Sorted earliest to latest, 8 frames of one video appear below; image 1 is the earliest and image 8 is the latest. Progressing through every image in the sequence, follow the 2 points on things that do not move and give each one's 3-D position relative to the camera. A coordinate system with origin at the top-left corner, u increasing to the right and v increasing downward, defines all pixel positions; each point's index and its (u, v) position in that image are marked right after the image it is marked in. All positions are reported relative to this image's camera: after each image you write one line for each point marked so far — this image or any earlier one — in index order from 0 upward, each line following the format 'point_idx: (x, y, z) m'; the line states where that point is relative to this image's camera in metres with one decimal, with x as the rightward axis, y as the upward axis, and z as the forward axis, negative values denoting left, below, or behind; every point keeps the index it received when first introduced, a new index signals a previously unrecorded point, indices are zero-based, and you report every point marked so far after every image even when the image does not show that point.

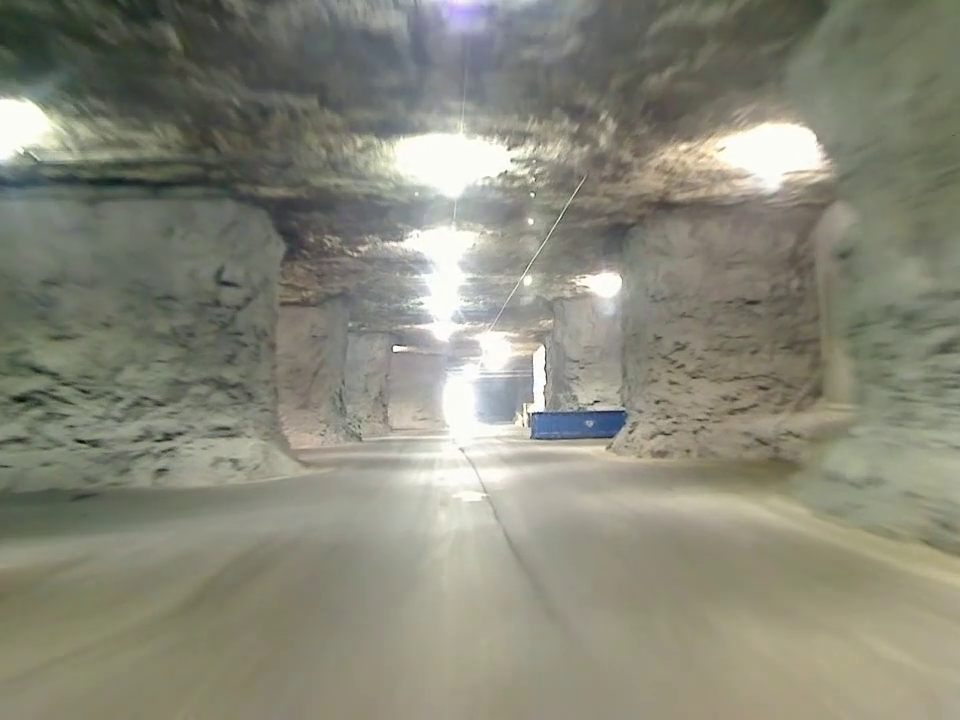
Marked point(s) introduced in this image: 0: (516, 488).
0: (+0.4, -1.5, +8.2) m
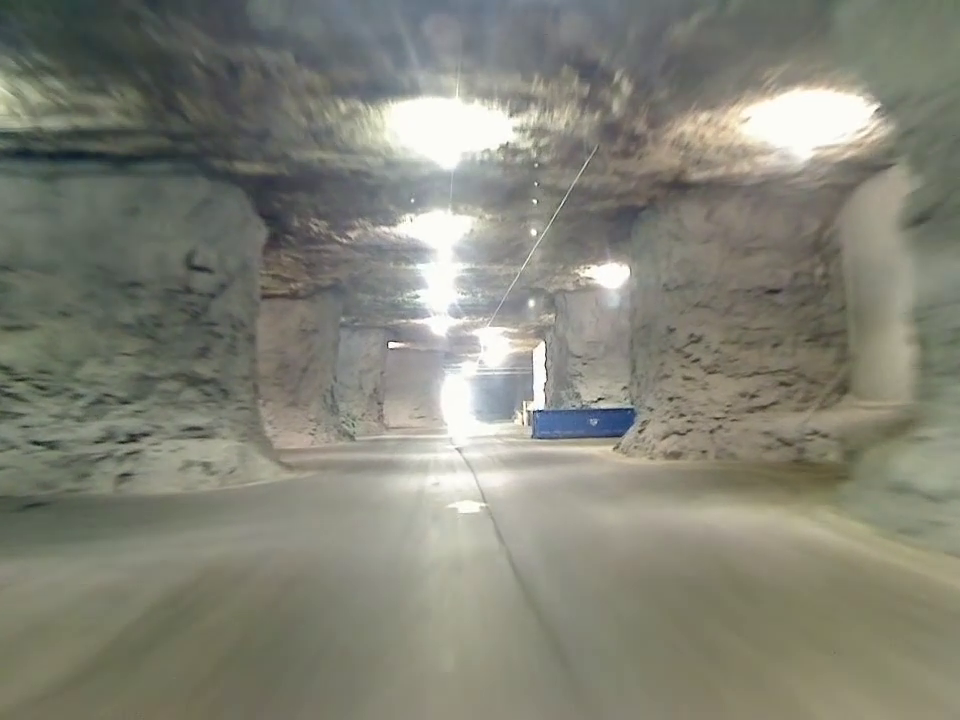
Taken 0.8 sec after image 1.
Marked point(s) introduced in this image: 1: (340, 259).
0: (+0.4, -1.5, +7.4) m
1: (-2.7, +2.0, +13.7) m
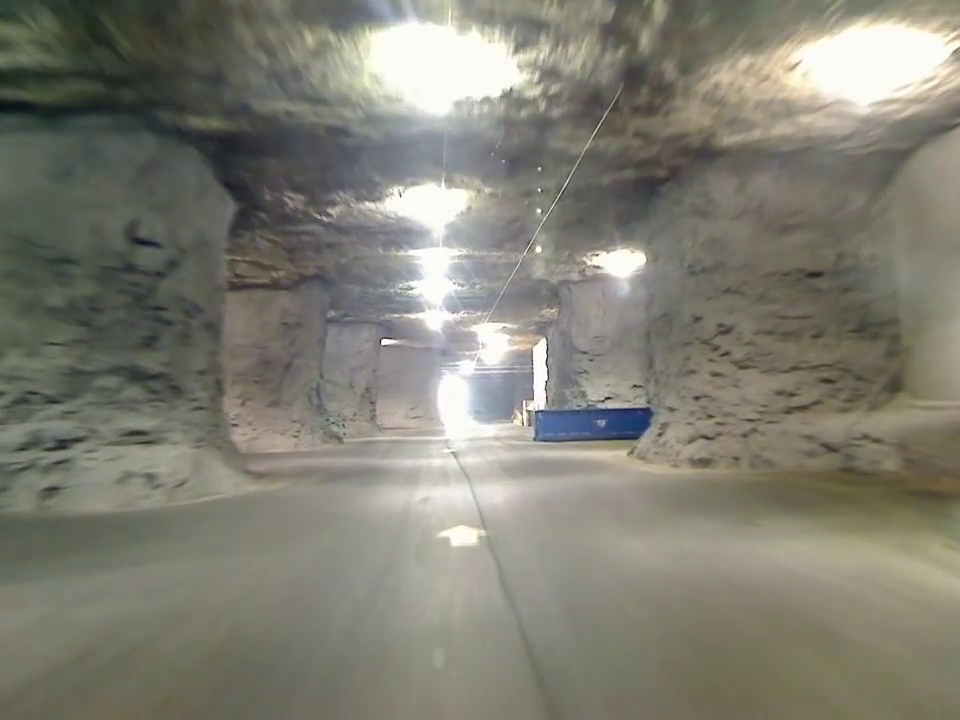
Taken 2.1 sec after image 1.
0: (+0.4, -1.4, +6.0) m
1: (-2.8, +2.1, +12.4) m
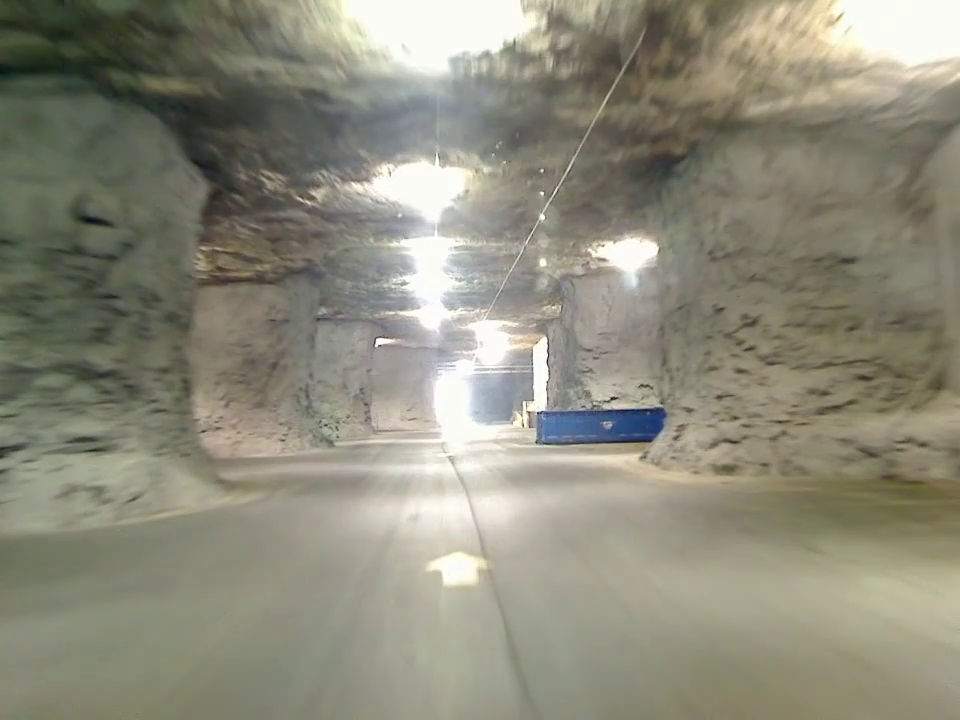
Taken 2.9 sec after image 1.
0: (+0.4, -1.3, +5.2) m
1: (-2.8, +2.1, +11.5) m
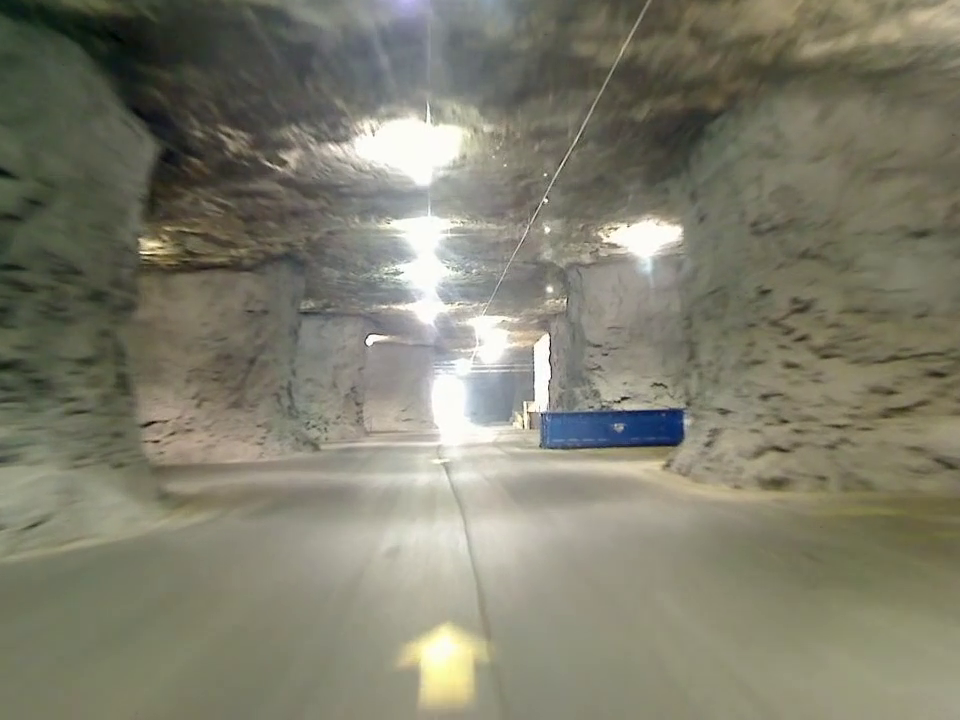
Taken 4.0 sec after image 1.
0: (+0.4, -1.2, +3.9) m
1: (-2.8, +2.2, +10.2) m
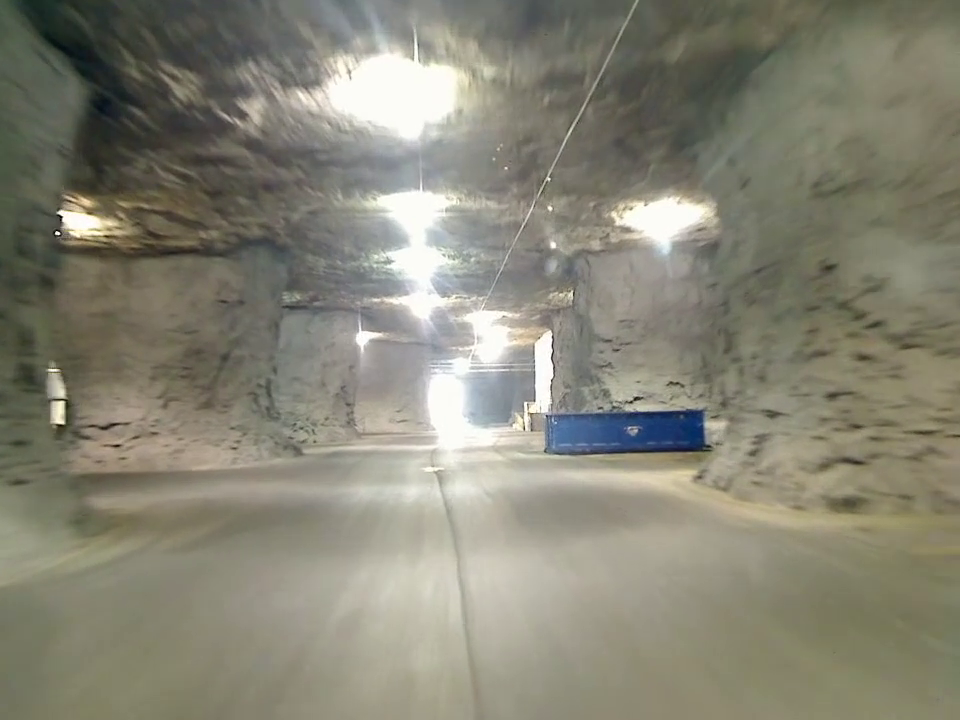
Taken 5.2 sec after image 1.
0: (+0.4, -1.2, +2.6) m
1: (-2.8, +2.3, +8.9) m
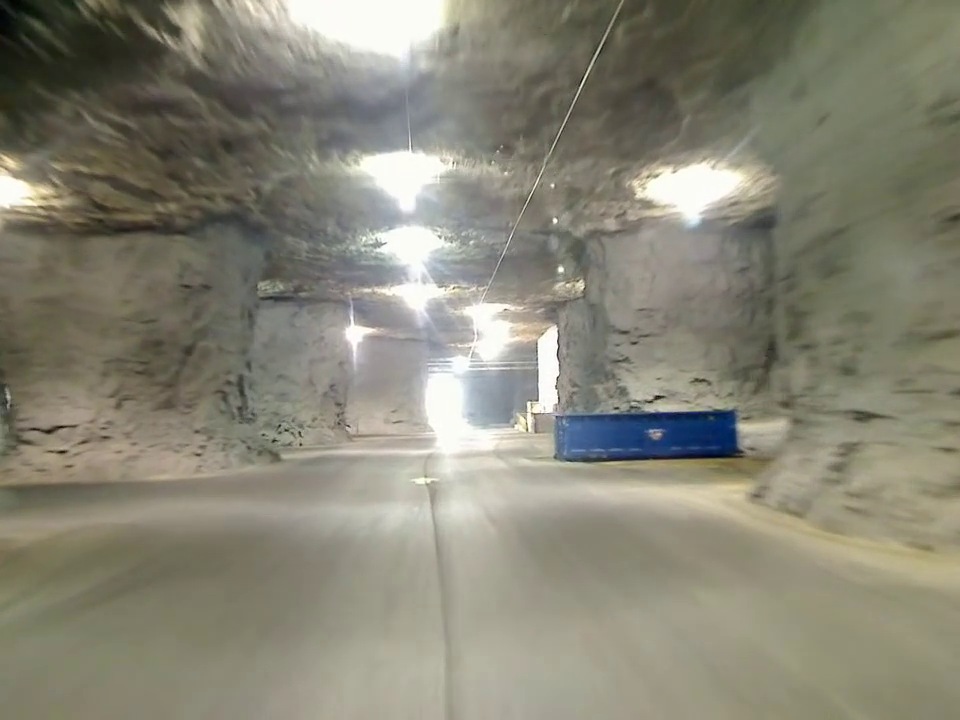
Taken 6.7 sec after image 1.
0: (+0.4, -1.1, +1.1) m
1: (-2.8, +2.4, +7.4) m
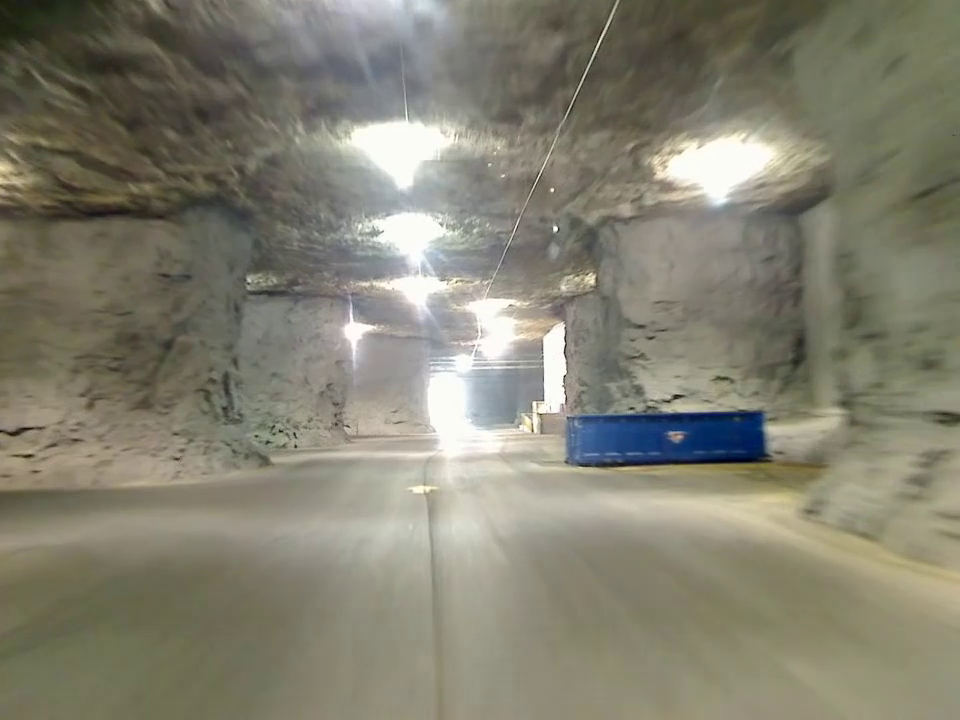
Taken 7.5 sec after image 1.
0: (+0.4, -1.0, +0.3) m
1: (-2.8, +2.4, +6.6) m
